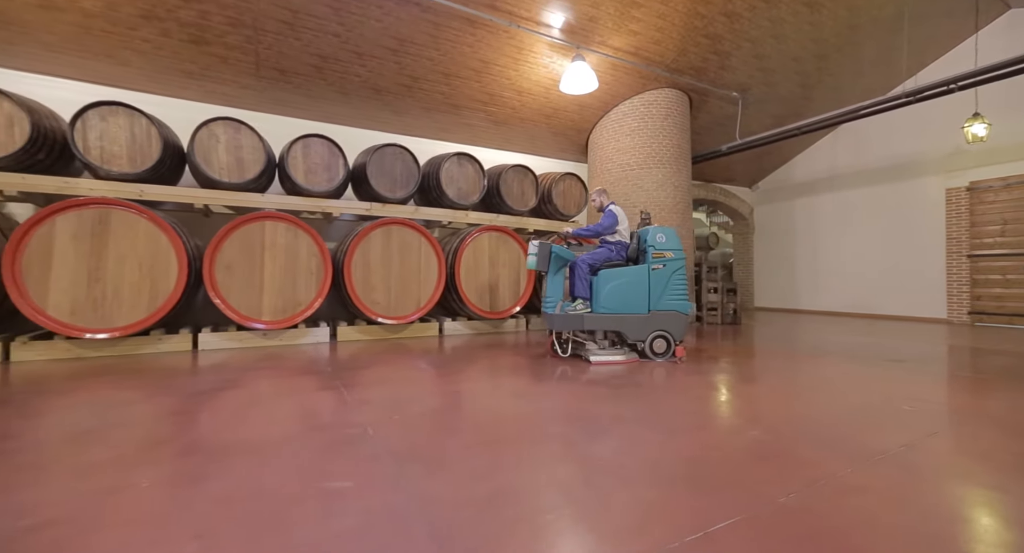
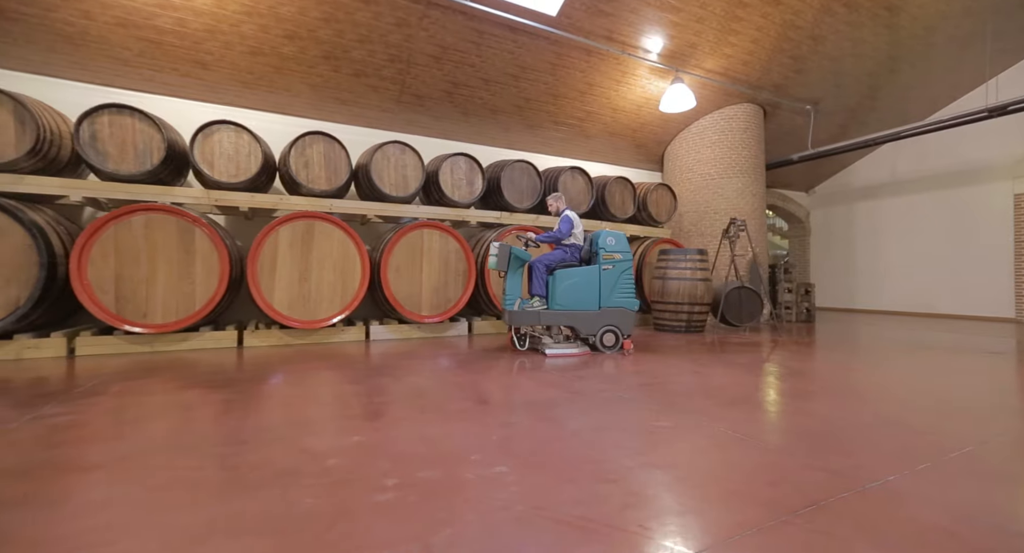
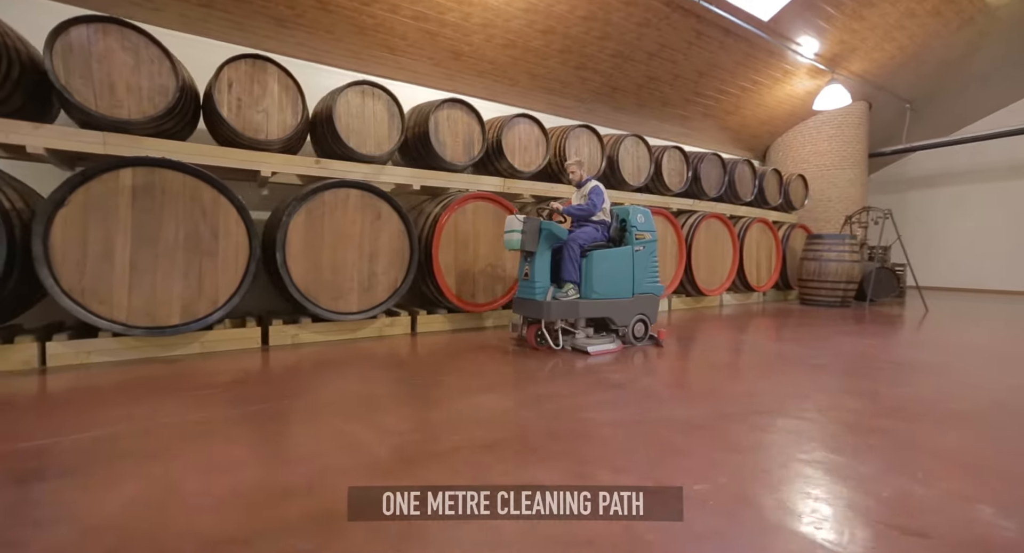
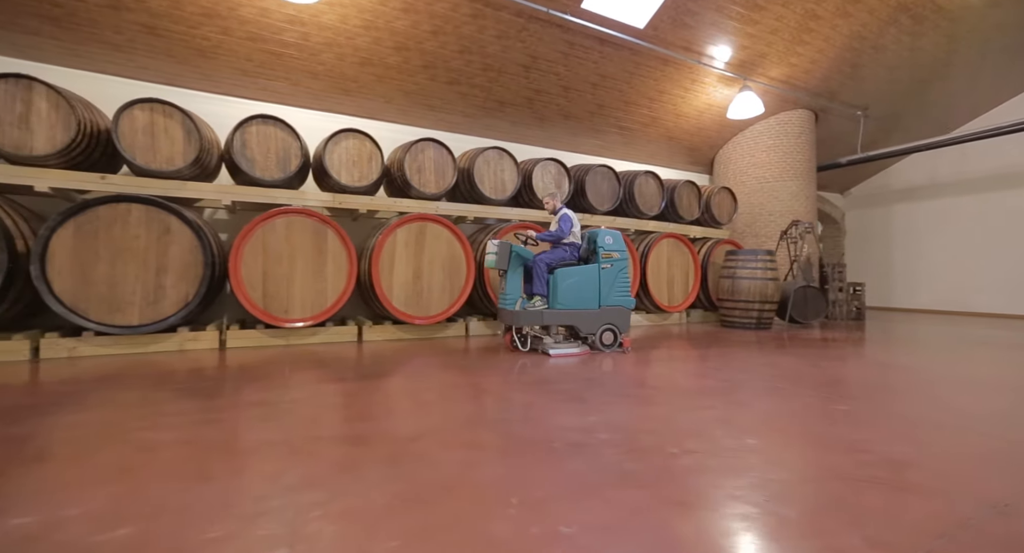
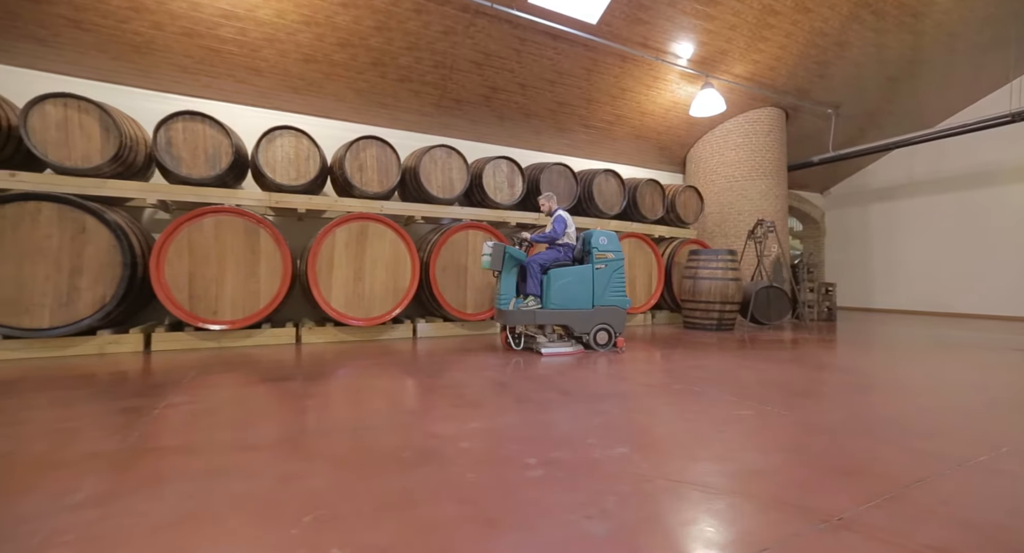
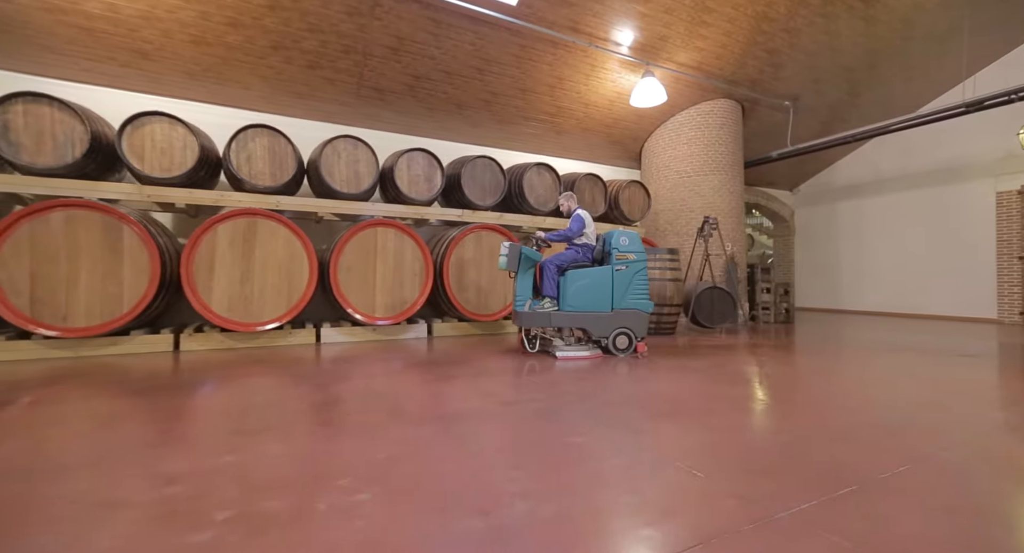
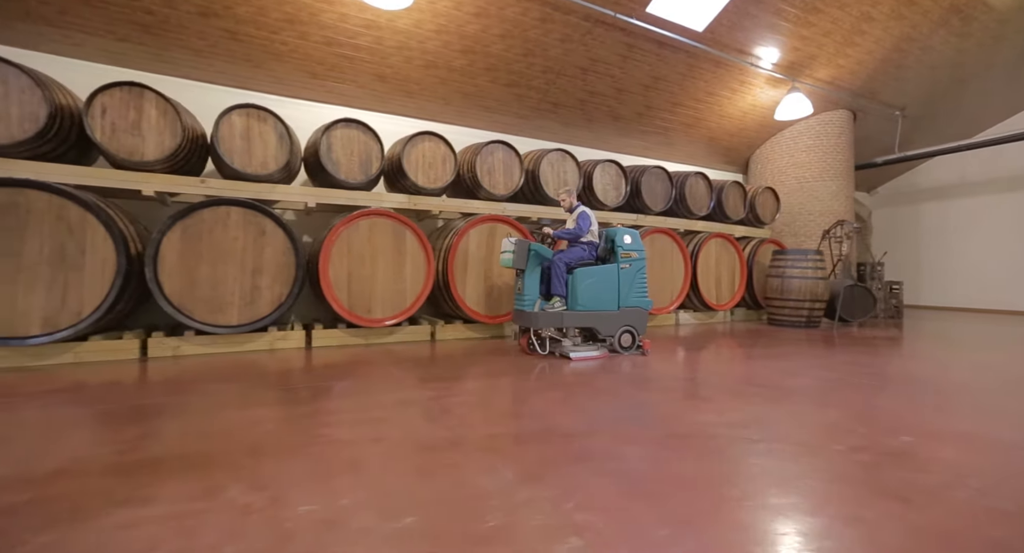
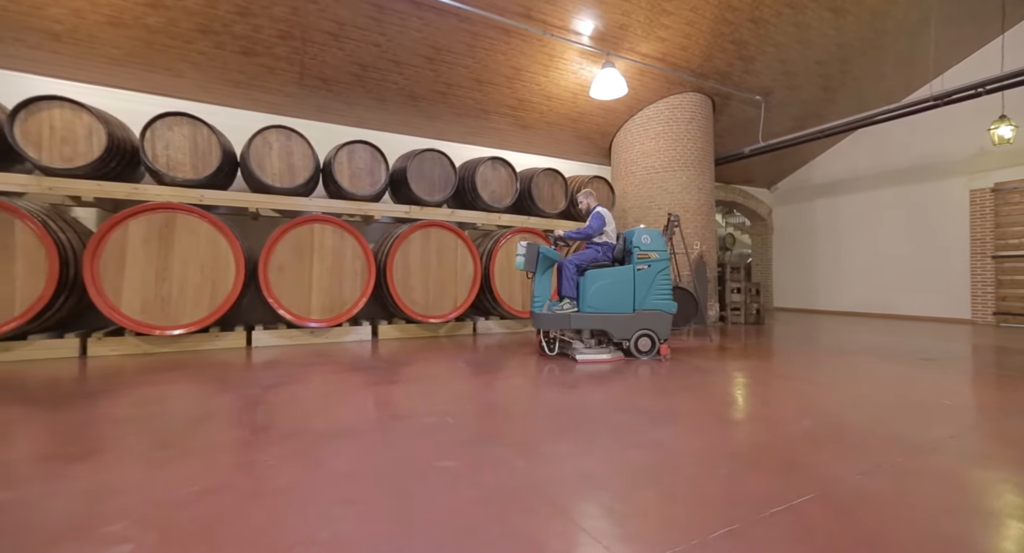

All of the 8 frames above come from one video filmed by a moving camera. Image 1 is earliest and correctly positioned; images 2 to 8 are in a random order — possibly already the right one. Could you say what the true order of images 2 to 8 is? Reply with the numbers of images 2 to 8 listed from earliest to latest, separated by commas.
8, 6, 2, 5, 4, 7, 3
